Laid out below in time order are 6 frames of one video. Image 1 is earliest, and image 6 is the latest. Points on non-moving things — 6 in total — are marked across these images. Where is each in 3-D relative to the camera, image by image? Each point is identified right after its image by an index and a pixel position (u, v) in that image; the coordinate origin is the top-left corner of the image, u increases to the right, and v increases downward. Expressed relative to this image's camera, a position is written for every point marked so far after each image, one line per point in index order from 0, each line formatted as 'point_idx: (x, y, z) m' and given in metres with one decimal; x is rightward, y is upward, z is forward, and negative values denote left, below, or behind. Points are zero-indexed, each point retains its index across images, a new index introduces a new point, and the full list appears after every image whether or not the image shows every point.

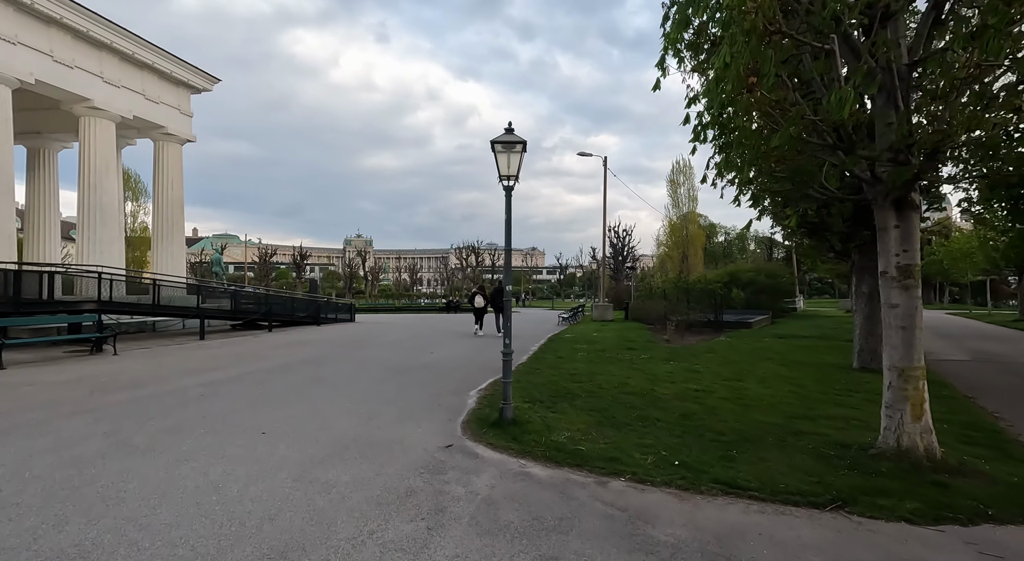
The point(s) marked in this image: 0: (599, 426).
0: (+1.0, -1.7, +7.5) m
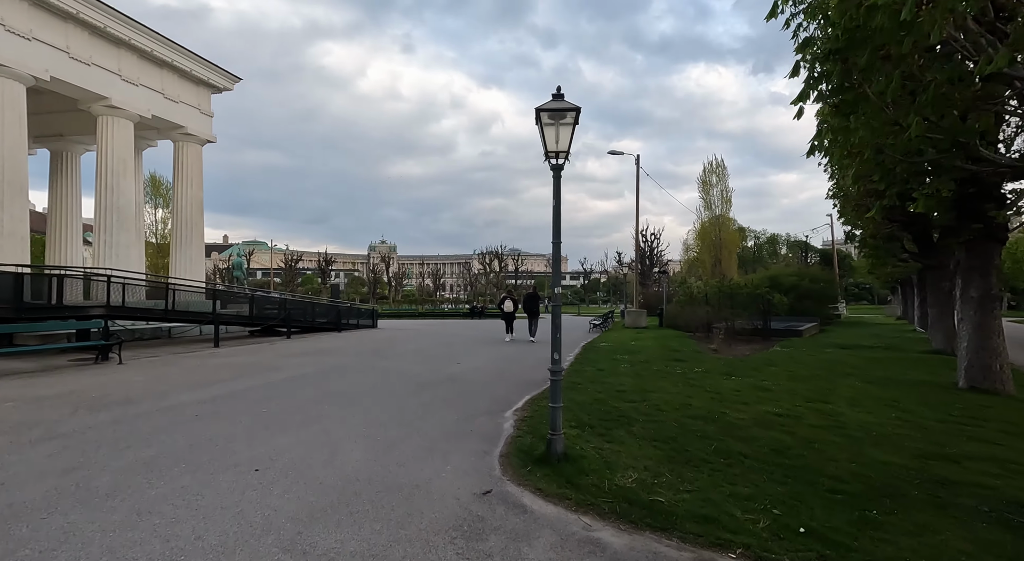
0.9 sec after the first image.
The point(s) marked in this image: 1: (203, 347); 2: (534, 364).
0: (+1.5, -1.8, +6.0) m
1: (-8.6, -1.8, +17.4) m
2: (+0.6, -2.0, +14.8) m
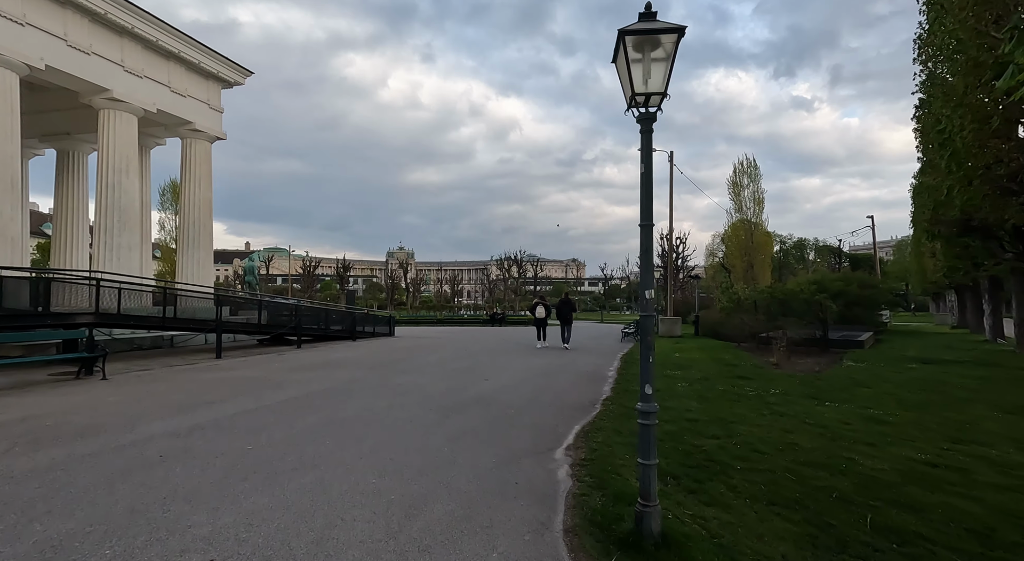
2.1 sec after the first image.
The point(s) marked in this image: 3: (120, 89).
0: (+2.0, -1.8, +4.1) m
1: (-7.7, -2.0, +15.8) m
2: (+1.3, -2.1, +12.9) m
3: (-12.1, +5.9, +19.3) m
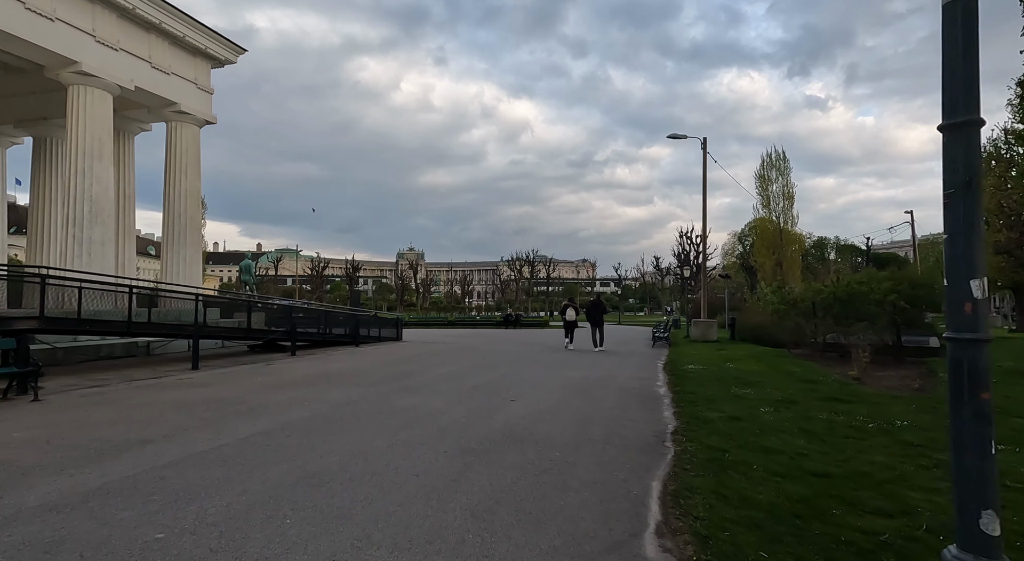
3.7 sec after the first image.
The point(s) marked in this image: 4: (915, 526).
0: (+2.4, -1.7, +1.5) m
1: (-7.1, -1.9, +13.4) m
2: (+1.9, -2.0, +10.3) m
3: (-11.4, +5.9, +17.0) m
4: (+2.9, -1.7, +4.5) m
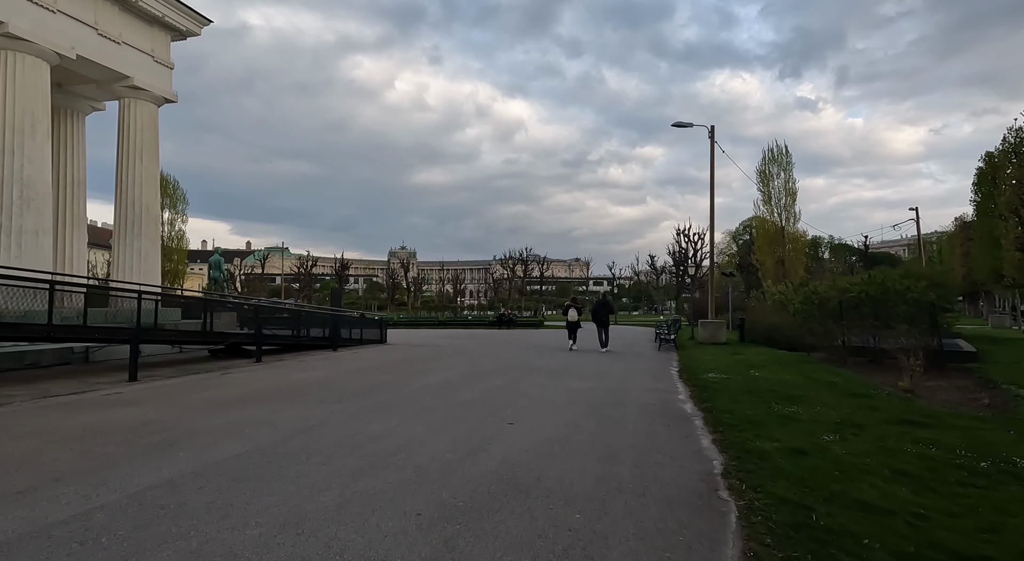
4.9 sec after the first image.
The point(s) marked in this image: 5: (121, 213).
0: (+2.5, -1.6, -0.5) m
1: (-7.2, -1.8, +11.3) m
2: (+1.9, -2.0, +8.3) m
3: (-11.5, +6.0, +14.9) m
4: (+3.0, -1.7, +2.5) m
5: (-11.0, +1.9, +17.8) m
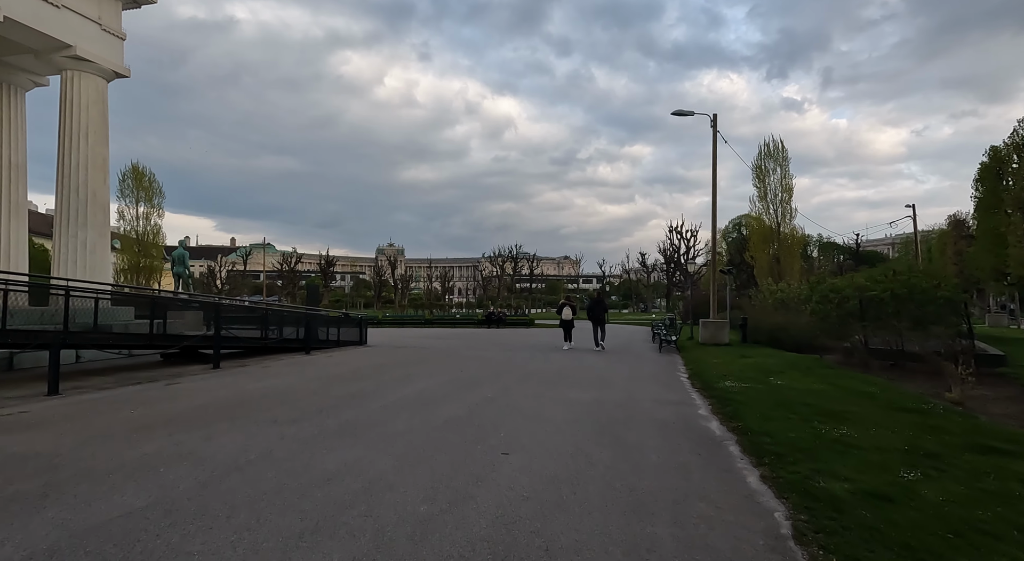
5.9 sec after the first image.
0: (+2.6, -1.6, -2.1) m
1: (-7.3, -1.7, +9.5) m
2: (+1.8, -1.9, +6.7) m
3: (-11.7, +6.1, +12.9) m
4: (+3.0, -1.6, +0.9) m
5: (-11.3, +2.0, +15.9) m
